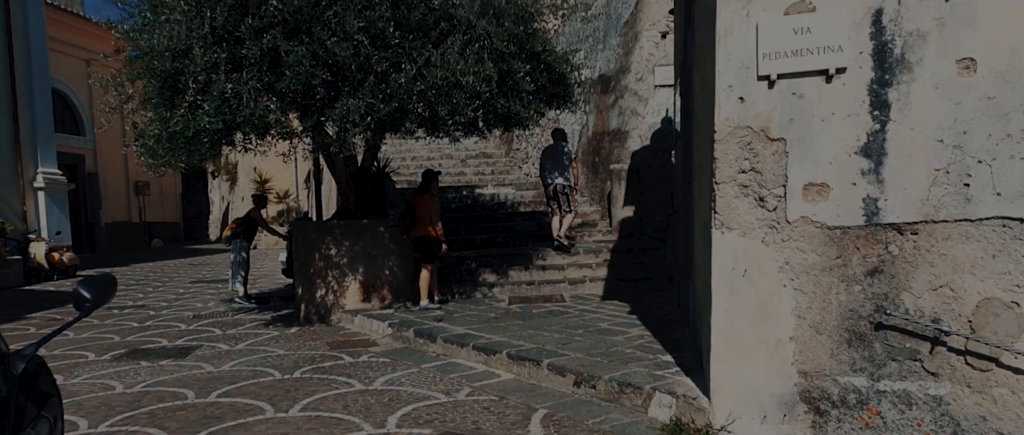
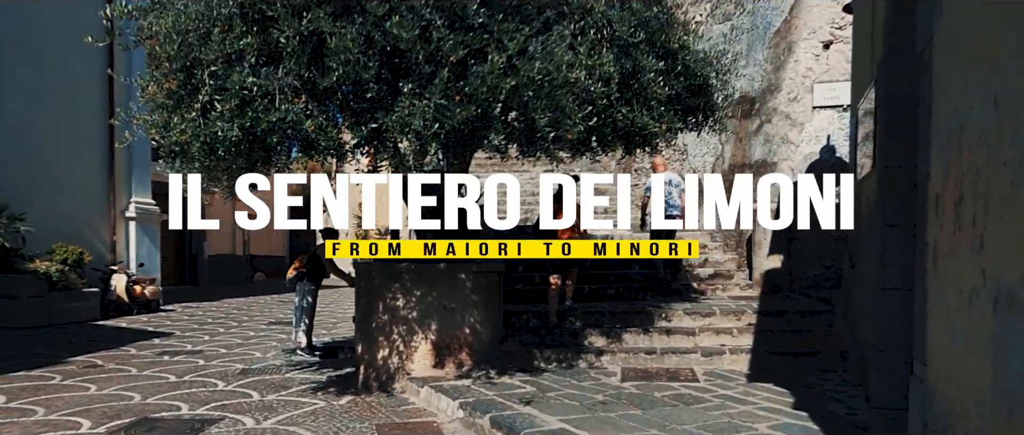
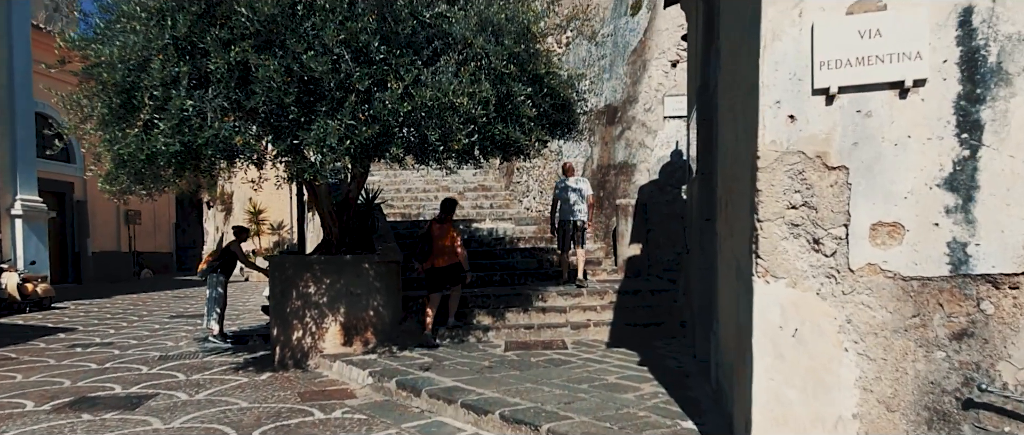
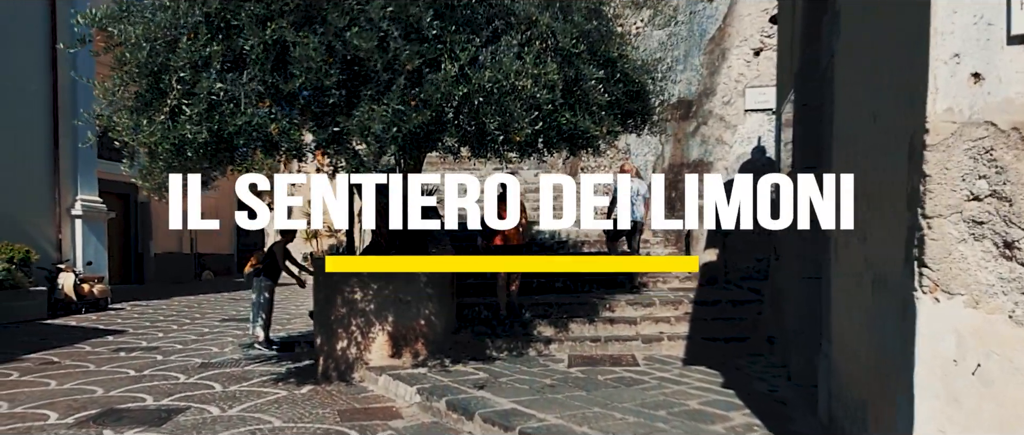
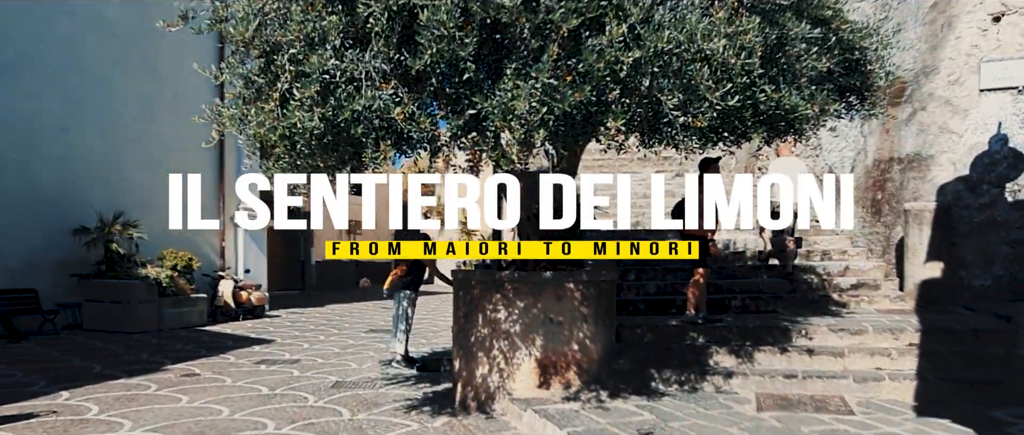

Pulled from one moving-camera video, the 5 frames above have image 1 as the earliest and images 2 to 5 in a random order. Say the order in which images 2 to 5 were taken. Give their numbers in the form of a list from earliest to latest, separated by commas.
3, 4, 2, 5
